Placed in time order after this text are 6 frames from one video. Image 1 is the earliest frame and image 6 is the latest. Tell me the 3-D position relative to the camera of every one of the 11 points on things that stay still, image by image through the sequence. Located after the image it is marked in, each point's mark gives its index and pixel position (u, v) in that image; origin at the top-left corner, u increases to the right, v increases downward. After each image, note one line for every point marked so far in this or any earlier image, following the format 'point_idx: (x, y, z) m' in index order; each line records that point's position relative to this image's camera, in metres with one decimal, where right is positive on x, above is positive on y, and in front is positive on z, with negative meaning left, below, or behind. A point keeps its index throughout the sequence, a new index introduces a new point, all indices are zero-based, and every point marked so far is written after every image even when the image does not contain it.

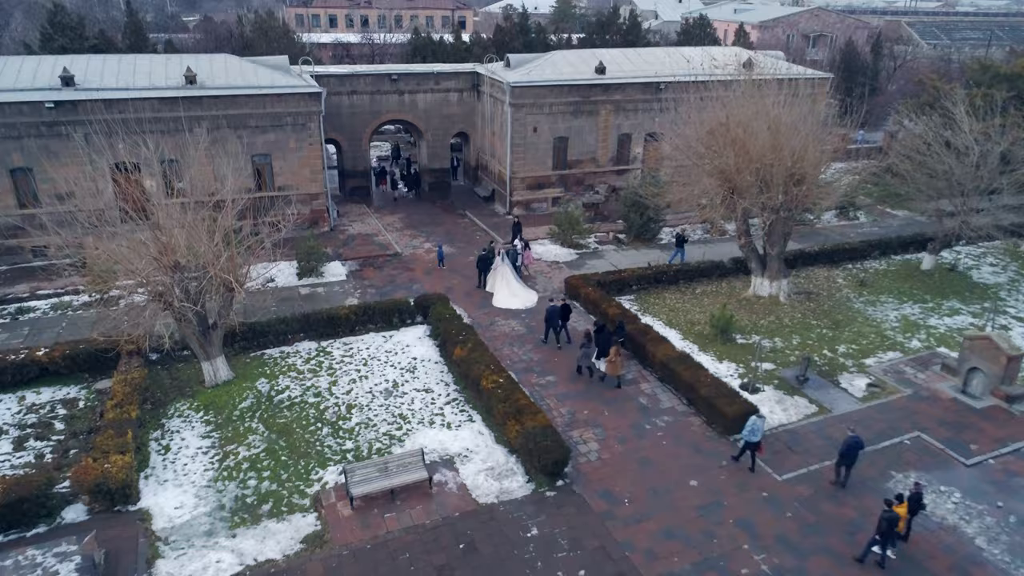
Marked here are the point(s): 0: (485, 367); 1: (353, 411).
0: (-0.4, -1.1, +12.6) m
1: (-2.2, -1.7, +12.2) m
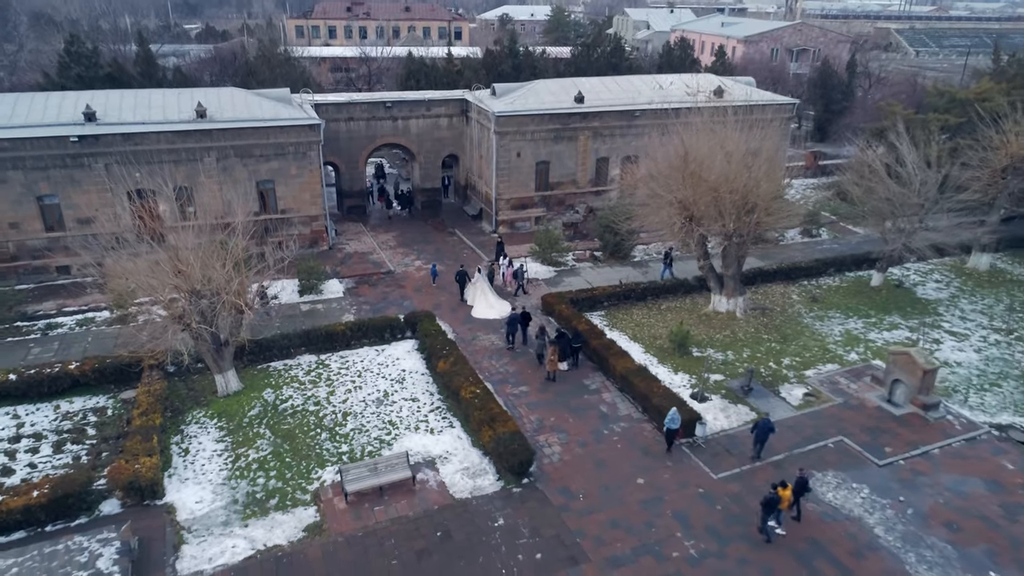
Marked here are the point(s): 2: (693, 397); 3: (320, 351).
0: (-0.8, -1.4, +14.3) m
1: (-2.6, -2.0, +14.0) m
2: (+3.0, -1.8, +14.5) m
3: (-3.6, -1.2, +16.5) m
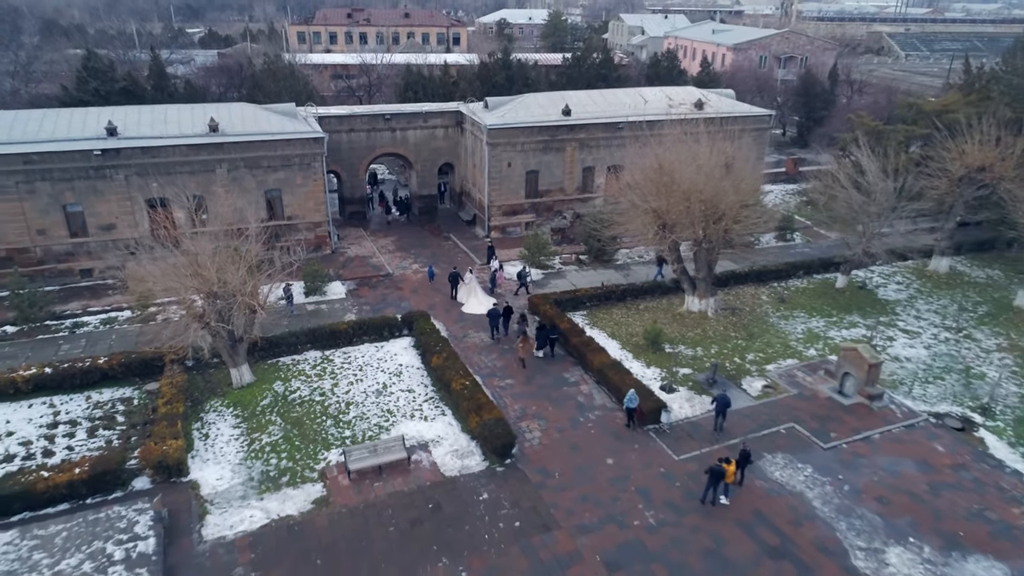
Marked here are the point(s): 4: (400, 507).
0: (-1.0, -1.5, +15.9) m
1: (-2.8, -2.1, +15.5) m
2: (+2.7, -1.8, +16.1) m
3: (-3.8, -1.2, +18.0) m
4: (-1.6, -3.1, +12.5) m
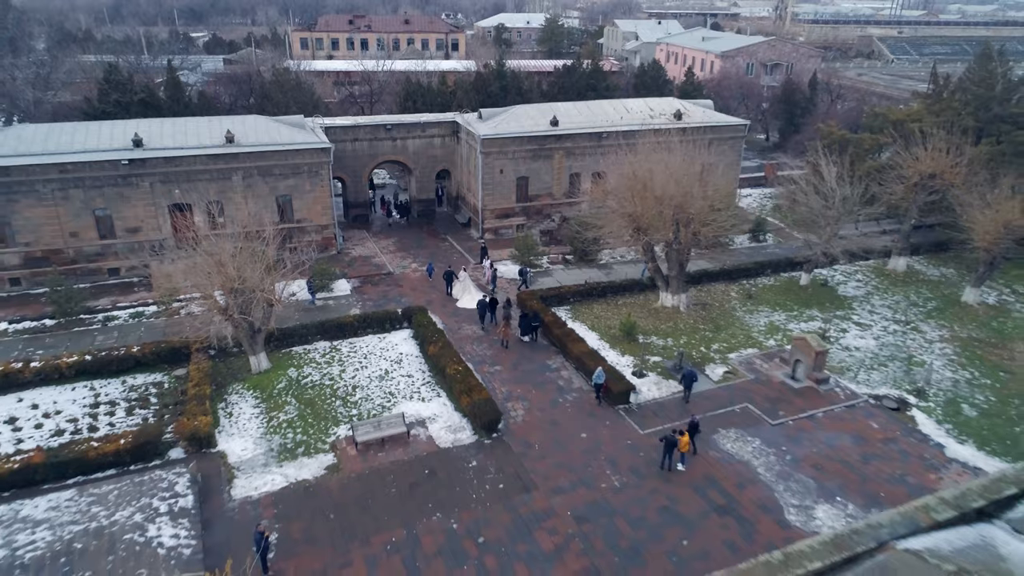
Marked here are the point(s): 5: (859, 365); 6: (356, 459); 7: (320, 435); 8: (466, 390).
0: (-1.3, -1.4, +17.9) m
1: (-3.1, -2.0, +17.5) m
2: (+2.5, -1.7, +18.1) m
3: (-4.0, -1.1, +20.0) m
4: (-1.8, -3.0, +14.6) m
5: (+7.5, -1.7, +19.1) m
6: (-2.6, -2.9, +15.0) m
7: (-3.4, -2.6, +15.8) m
8: (-0.9, -1.9, +16.5) m
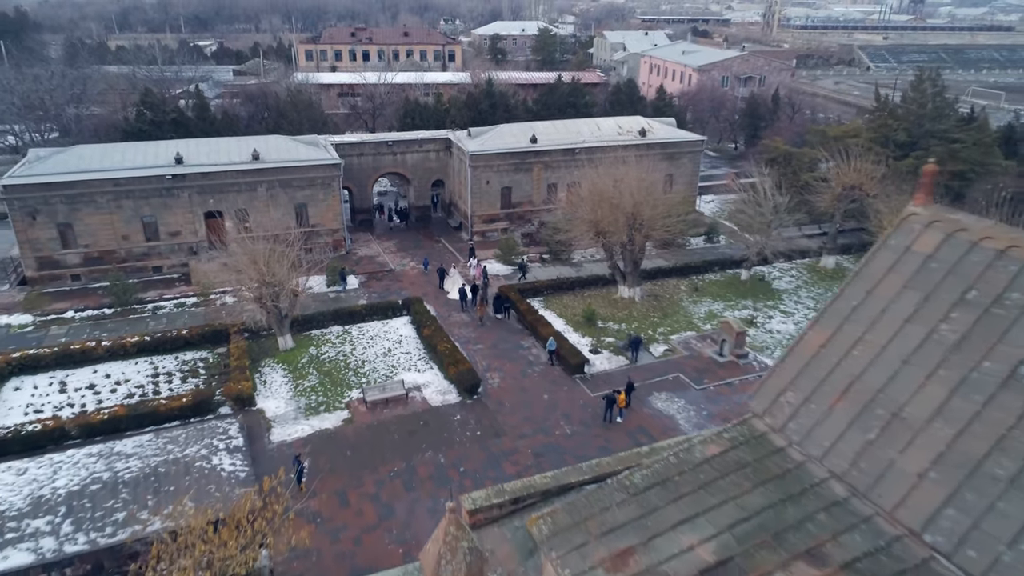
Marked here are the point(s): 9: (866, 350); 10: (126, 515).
0: (-1.8, -1.2, +22.1) m
1: (-3.6, -1.8, +21.7) m
2: (+1.9, -1.6, +22.3) m
3: (-4.6, -1.0, +24.2) m
4: (-2.3, -2.9, +18.7) m
5: (+7.0, -1.5, +23.3) m
6: (-3.2, -2.7, +19.2) m
7: (-3.9, -2.4, +20.0) m
8: (-1.4, -1.7, +20.7) m
9: (+3.1, -0.5, +7.7) m
10: (-6.4, -3.8, +14.8) m
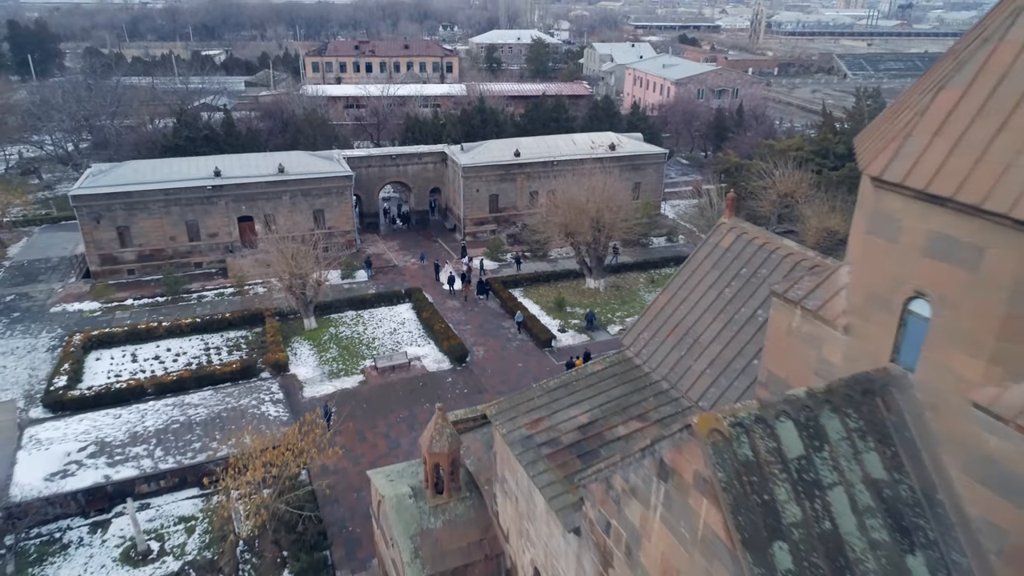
0: (-2.3, -1.0, +27.2) m
1: (-4.1, -1.6, +26.8) m
2: (+1.4, -1.3, +27.4) m
3: (-5.1, -0.7, +29.3) m
4: (-2.9, -2.6, +23.8) m
5: (+6.4, -1.2, +28.4) m
6: (-3.7, -2.4, +24.3) m
7: (-4.5, -2.2, +25.1) m
8: (-1.9, -1.5, +25.8) m
9: (+2.5, -0.3, +12.8) m
10: (-7.0, -3.5, +19.9) m
